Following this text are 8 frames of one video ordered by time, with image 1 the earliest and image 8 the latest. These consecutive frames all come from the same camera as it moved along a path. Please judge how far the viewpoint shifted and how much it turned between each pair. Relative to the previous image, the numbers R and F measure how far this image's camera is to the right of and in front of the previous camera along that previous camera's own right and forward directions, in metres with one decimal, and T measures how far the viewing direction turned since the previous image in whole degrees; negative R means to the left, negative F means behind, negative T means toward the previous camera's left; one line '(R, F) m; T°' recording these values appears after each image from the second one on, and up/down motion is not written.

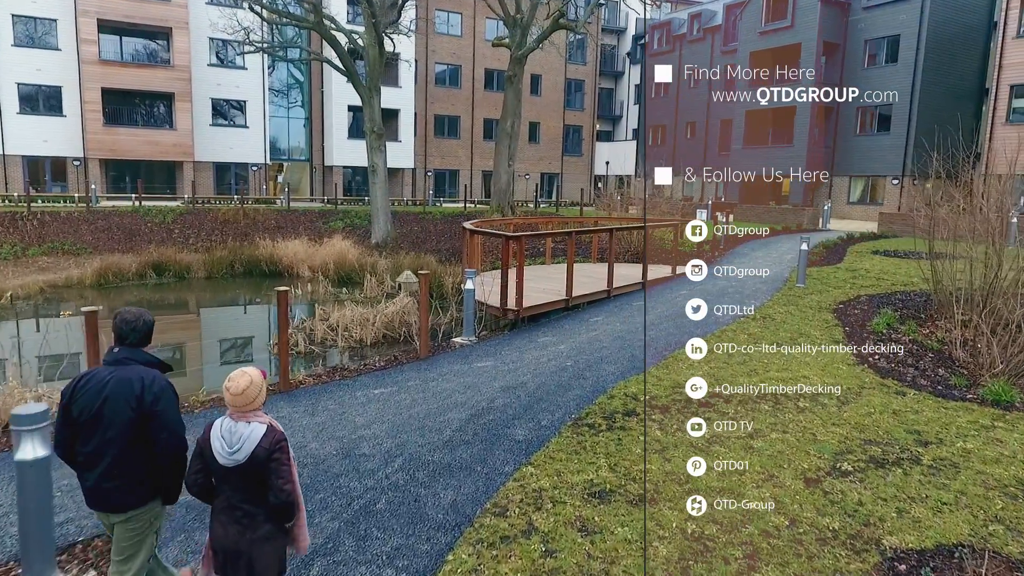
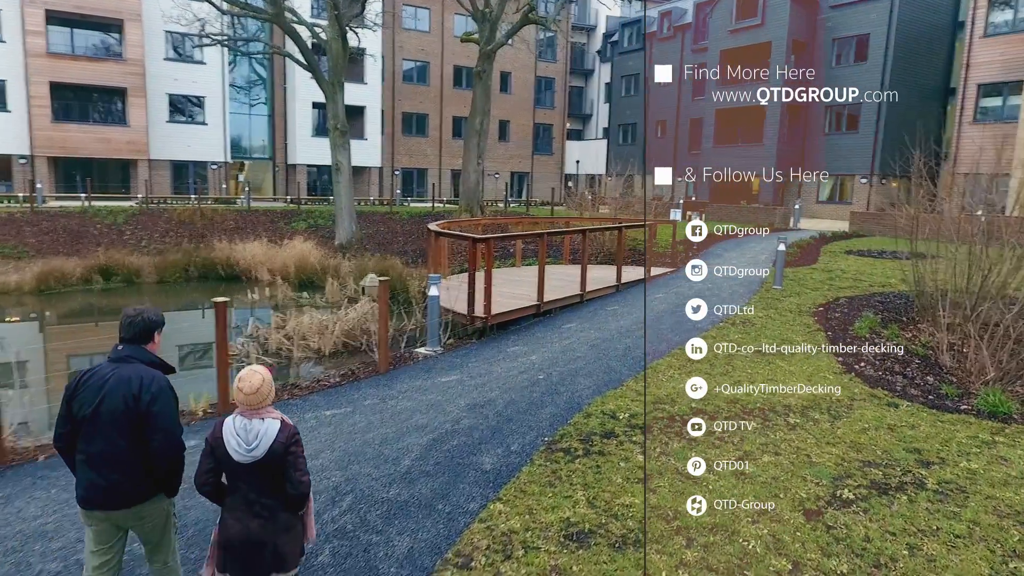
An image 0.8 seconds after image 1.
(0.0, +0.3) m; +2°
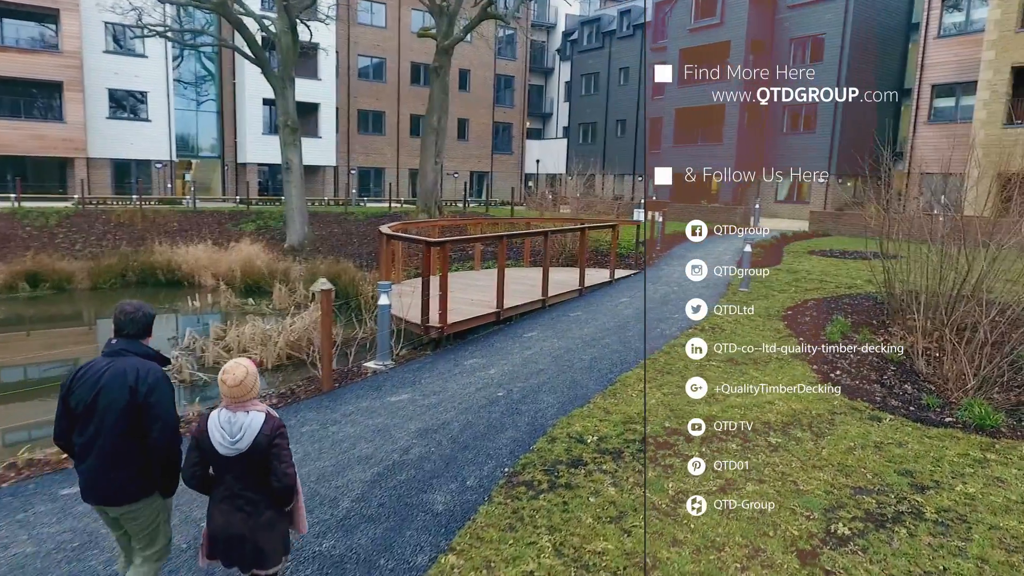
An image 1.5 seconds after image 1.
(0.0, +0.4) m; +3°
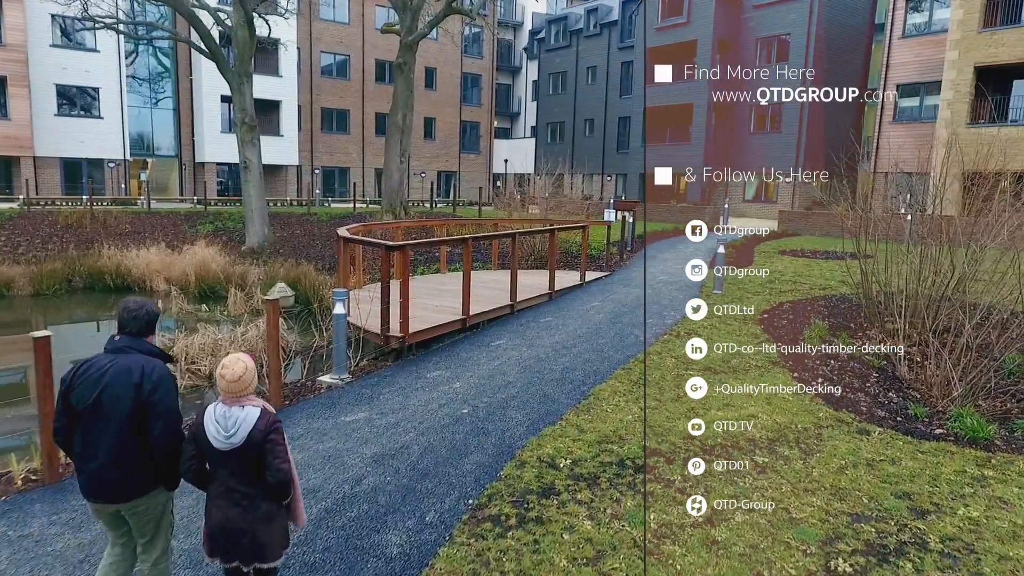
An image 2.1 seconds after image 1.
(0.0, +0.3) m; +3°
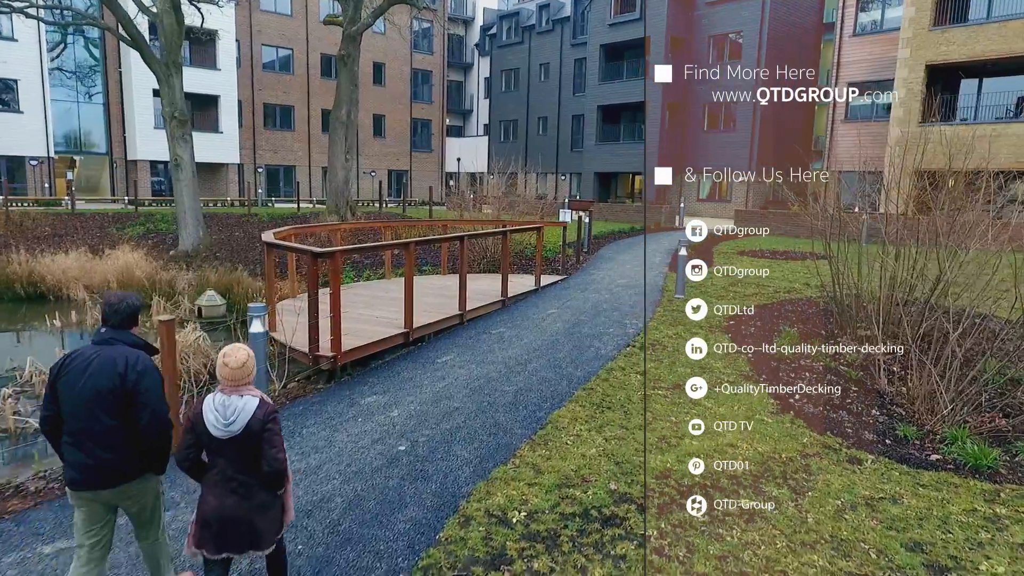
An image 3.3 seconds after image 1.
(+0.1, +0.5) m; +4°
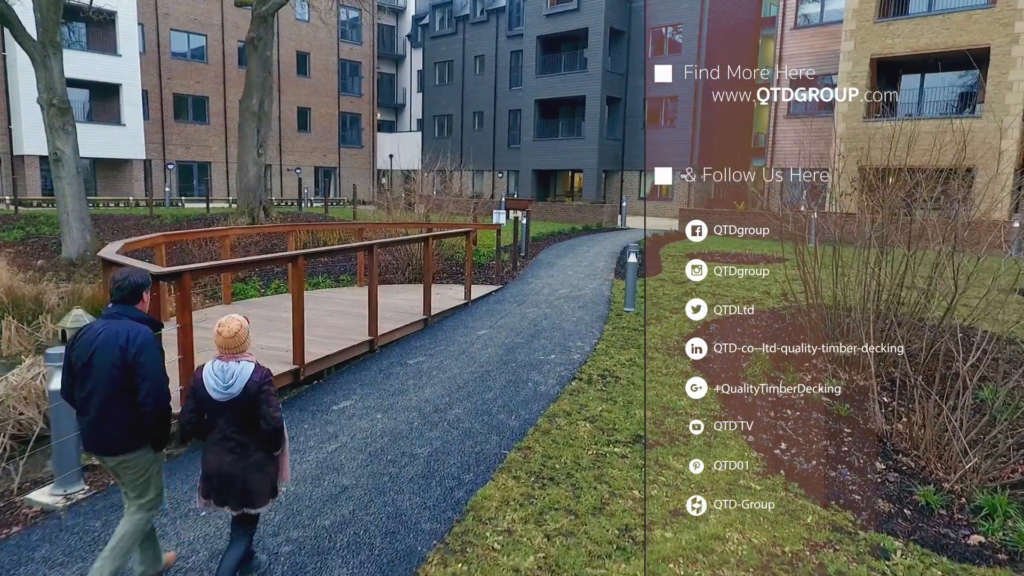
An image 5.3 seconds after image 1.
(+0.1, +0.9) m; +5°
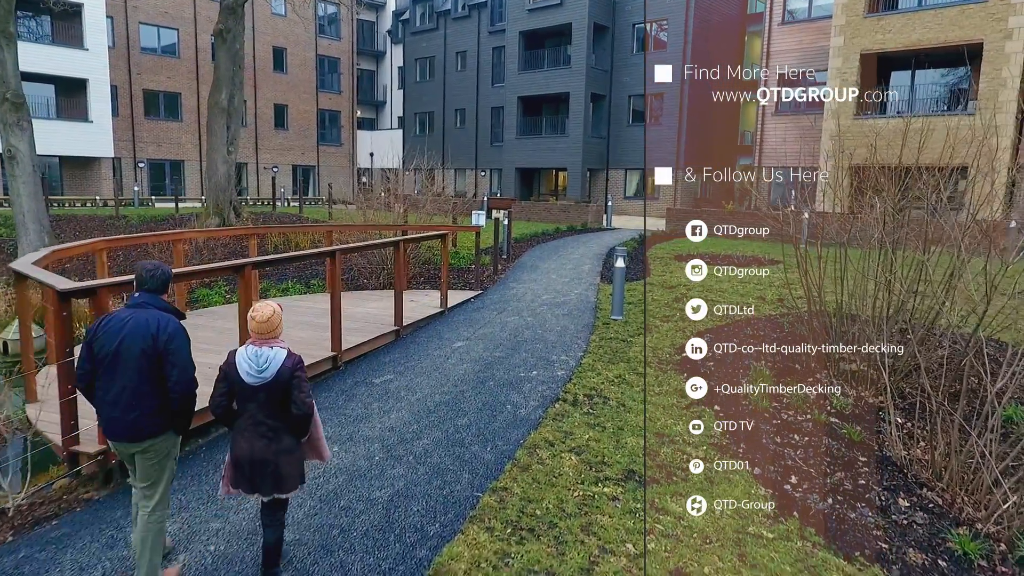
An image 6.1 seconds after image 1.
(0.0, +0.4) m; +1°
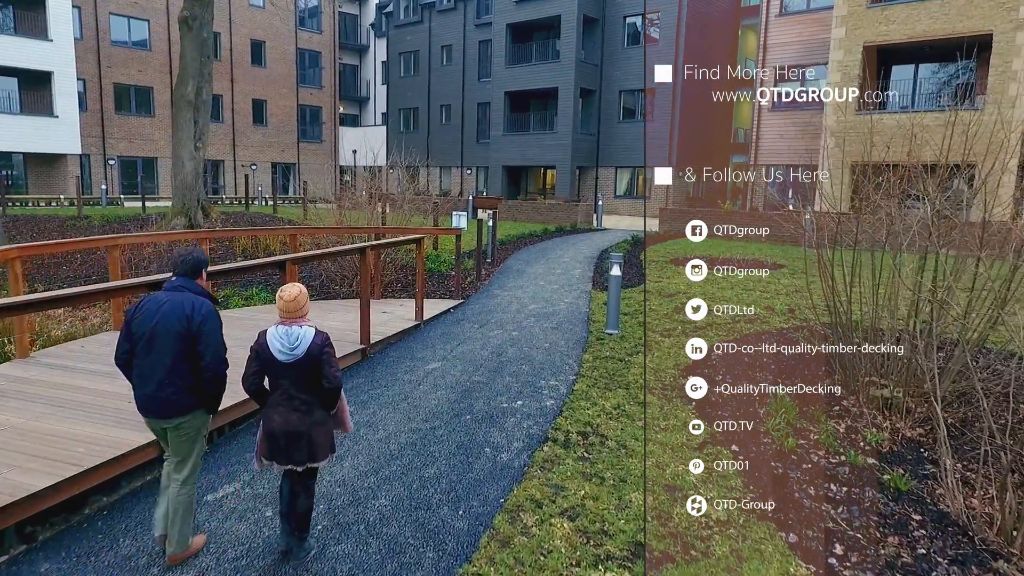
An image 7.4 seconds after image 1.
(0.0, +0.6) m; +1°
